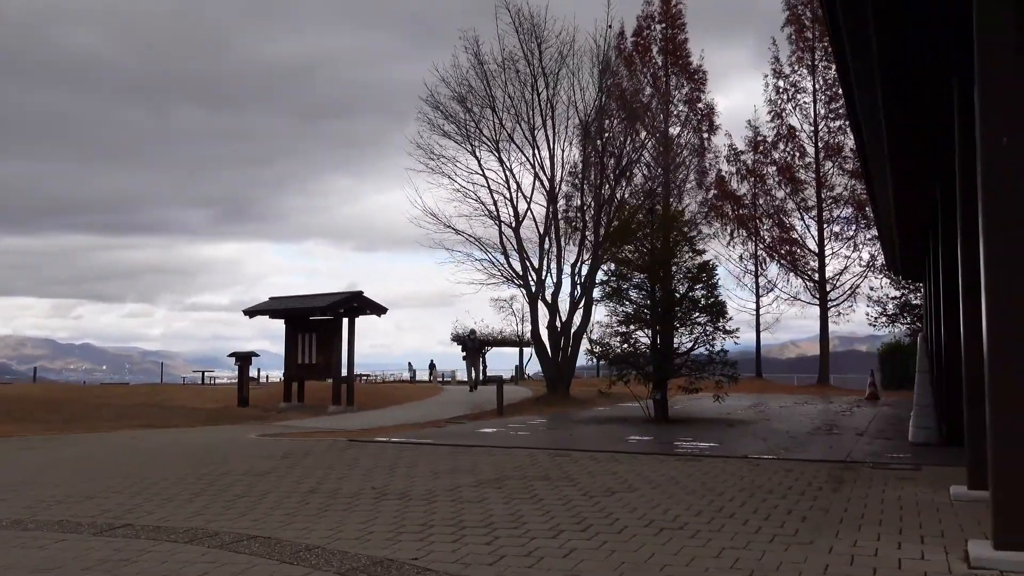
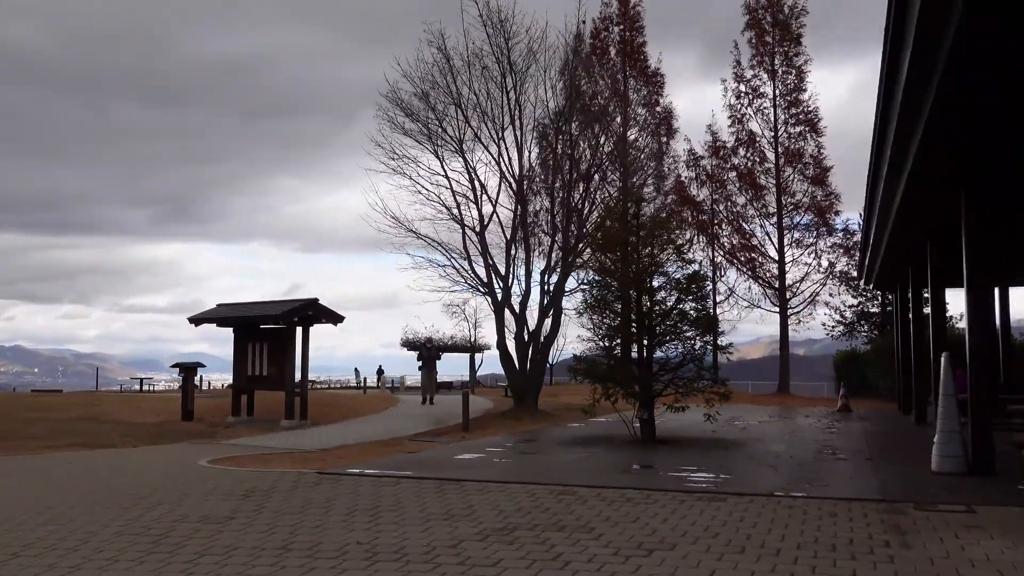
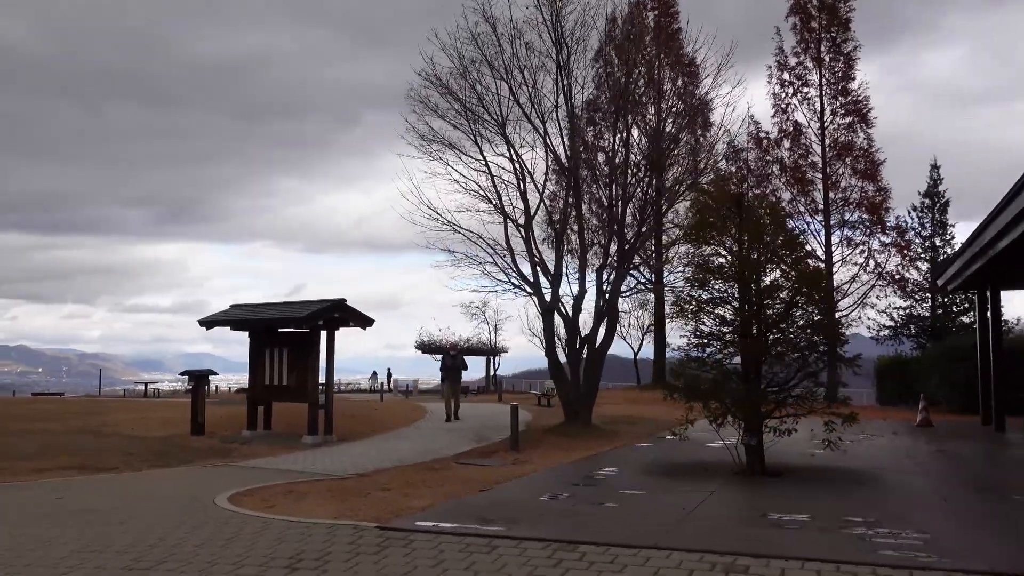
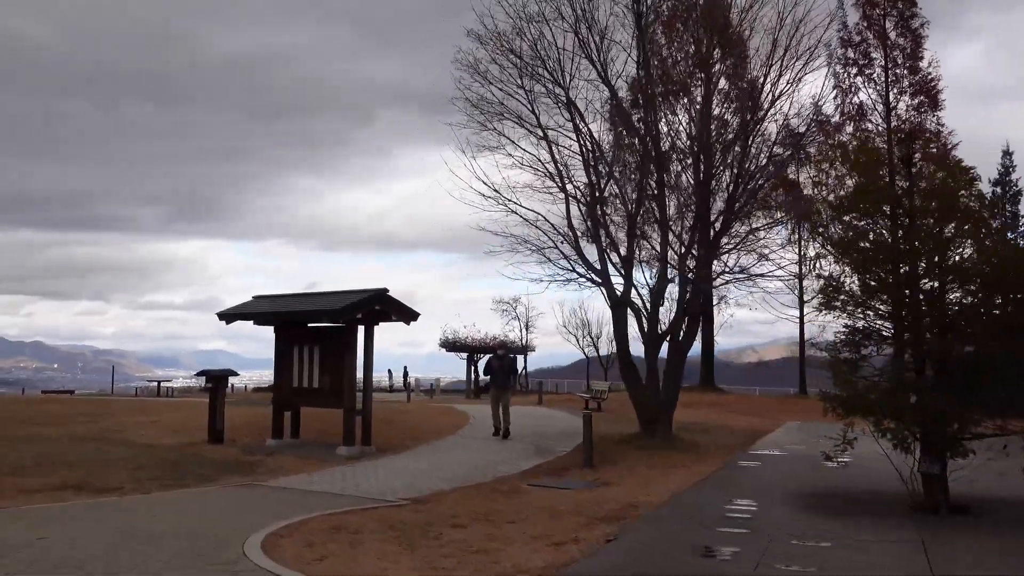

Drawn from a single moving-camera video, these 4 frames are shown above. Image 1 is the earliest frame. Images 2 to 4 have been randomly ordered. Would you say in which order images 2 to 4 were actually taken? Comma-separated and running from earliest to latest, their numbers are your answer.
2, 3, 4
